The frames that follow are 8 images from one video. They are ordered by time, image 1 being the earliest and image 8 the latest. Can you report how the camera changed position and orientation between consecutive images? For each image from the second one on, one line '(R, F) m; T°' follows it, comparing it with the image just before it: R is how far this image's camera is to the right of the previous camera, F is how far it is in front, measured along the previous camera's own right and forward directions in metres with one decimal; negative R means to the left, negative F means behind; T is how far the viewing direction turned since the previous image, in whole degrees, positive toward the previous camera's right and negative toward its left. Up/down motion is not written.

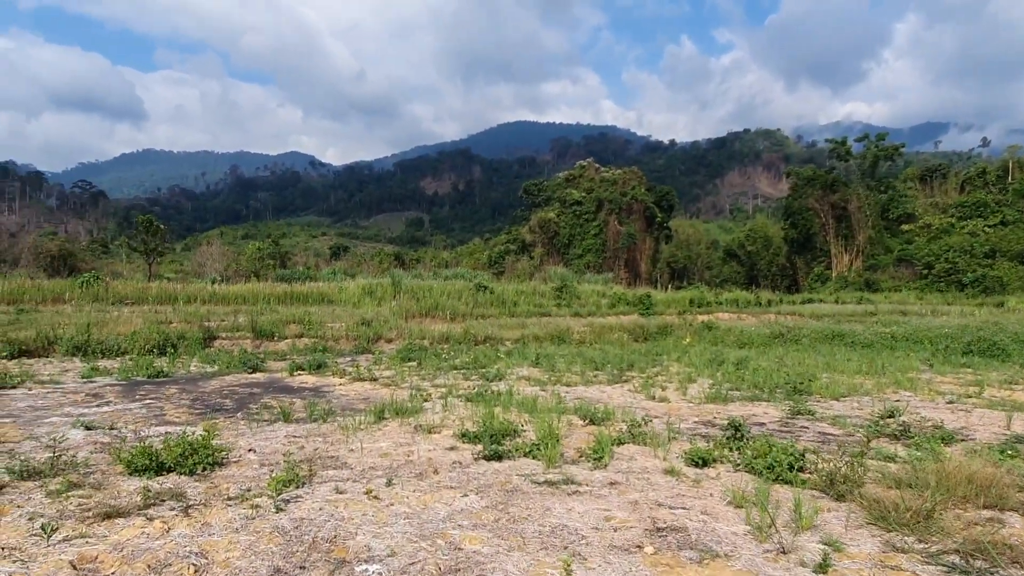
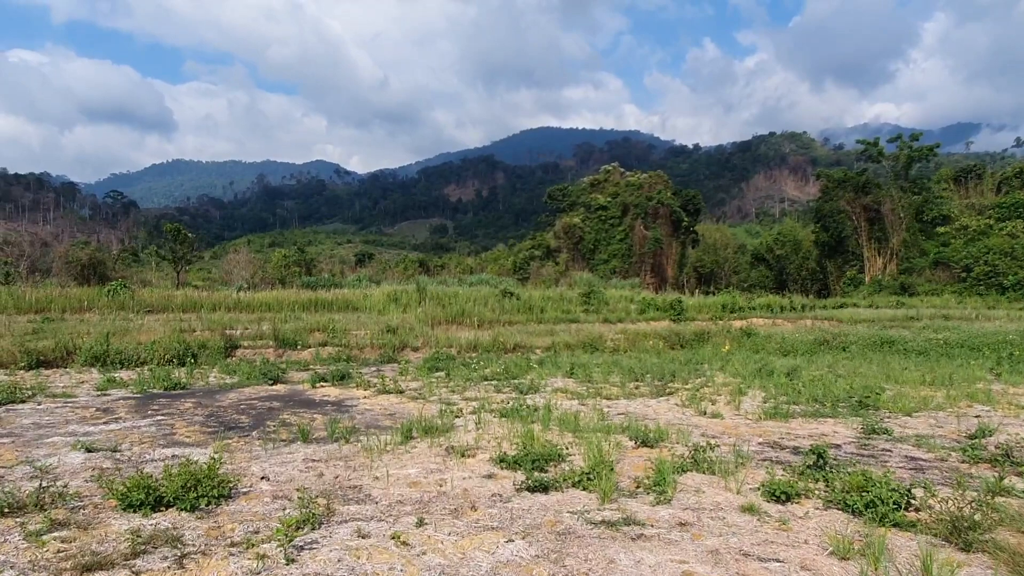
(-0.1, +0.5) m; -2°
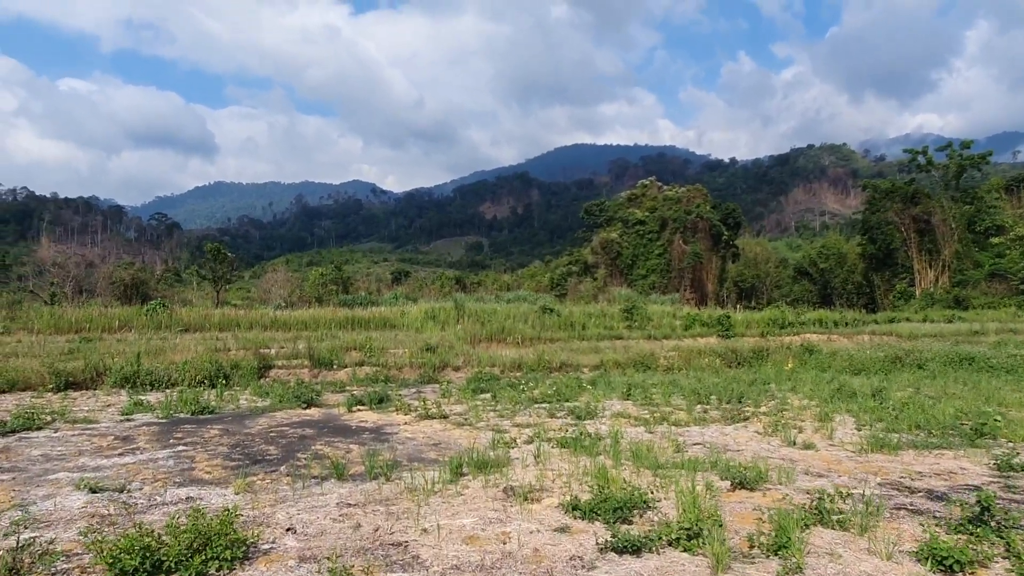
(-0.2, +0.6) m; -3°
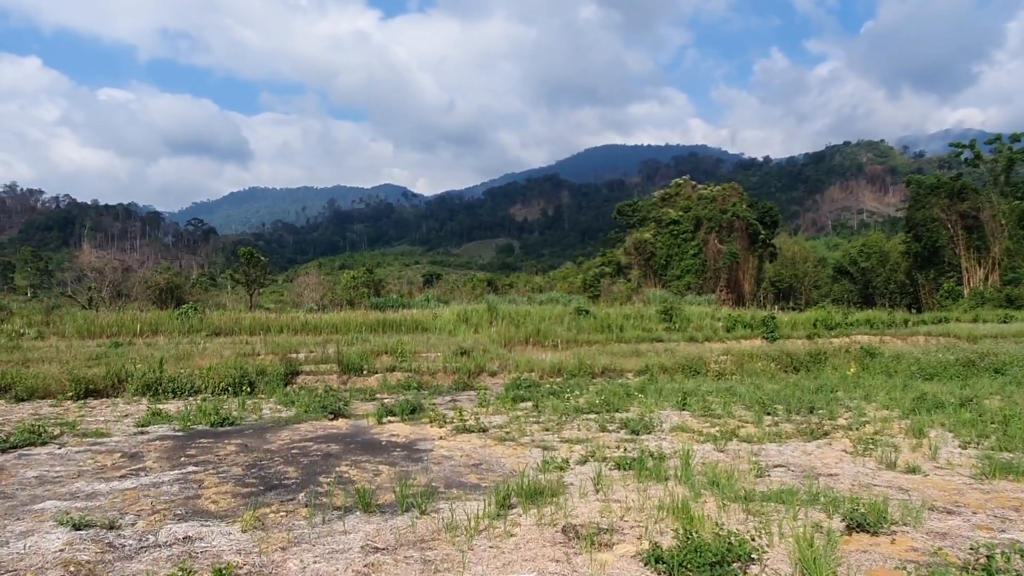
(-0.1, +0.6) m; -2°
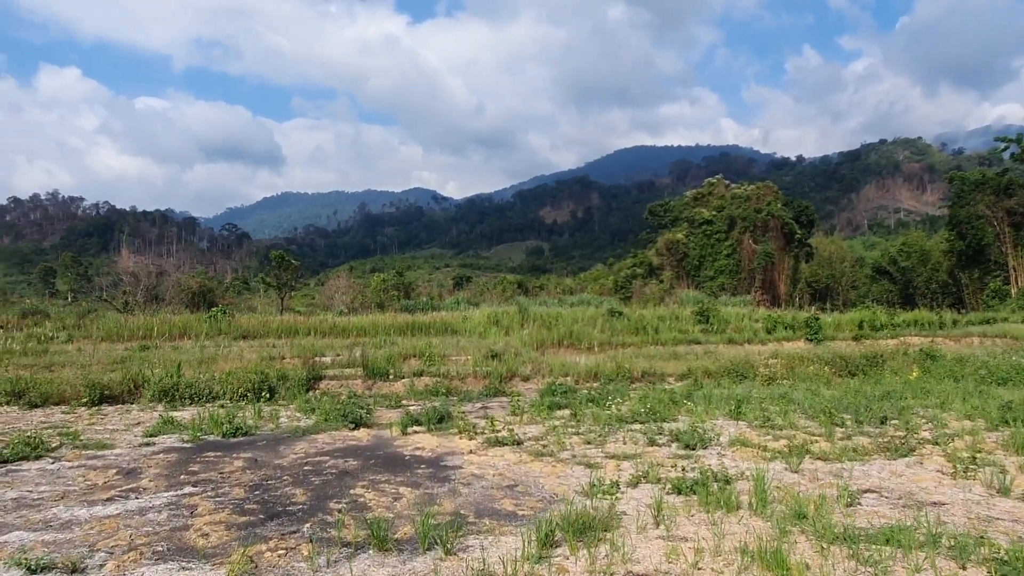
(-0.1, +0.6) m; -2°
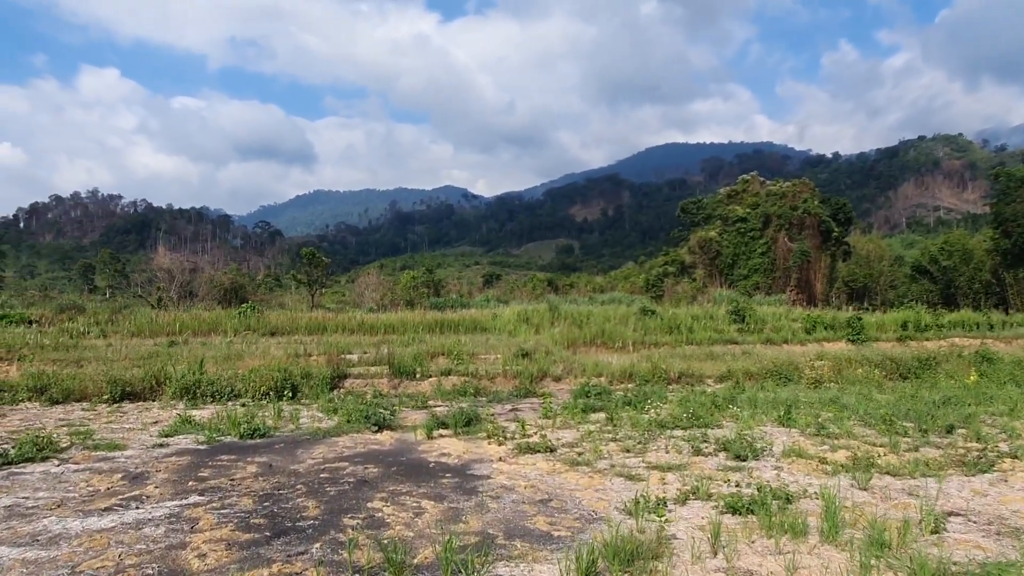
(0.0, +0.4) m; -2°
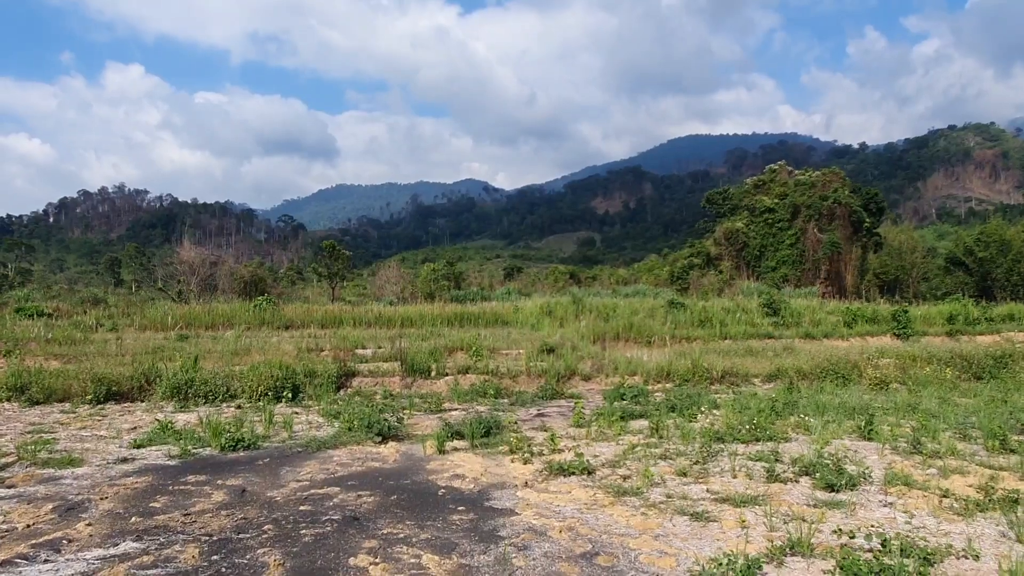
(0.0, +0.9) m; -2°
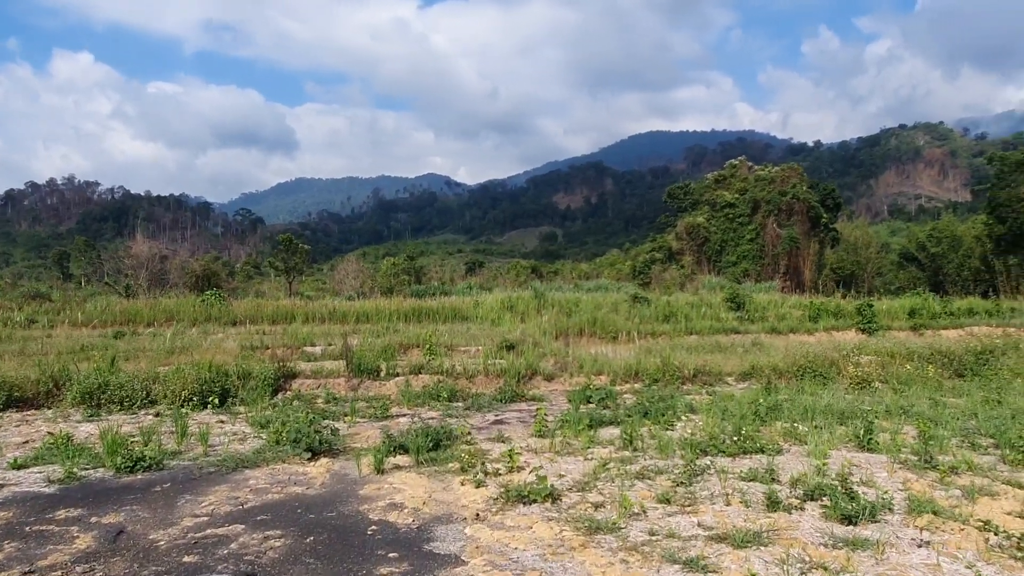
(+0.1, +0.7) m; +3°
